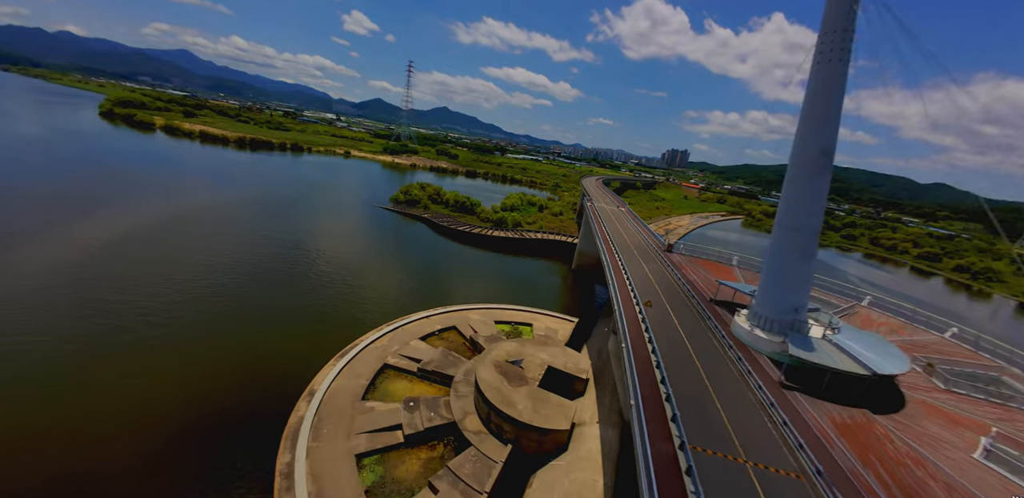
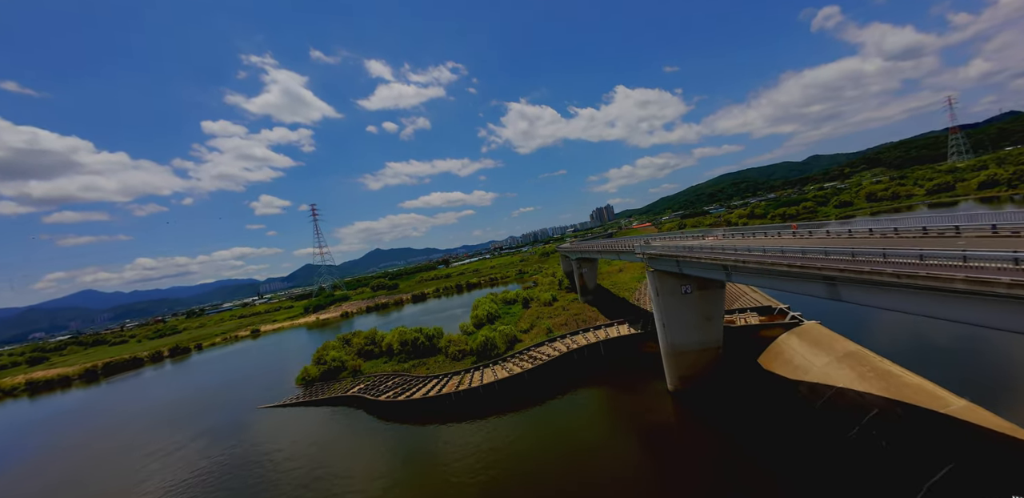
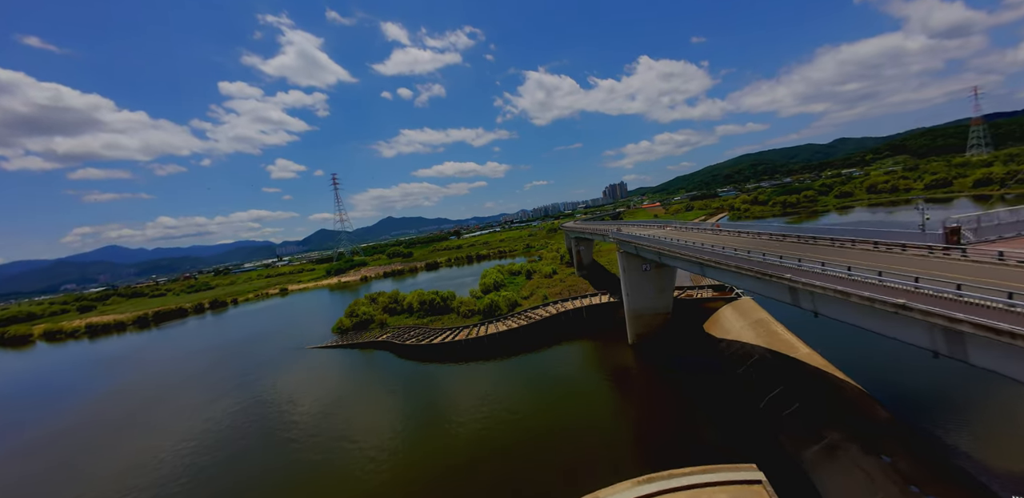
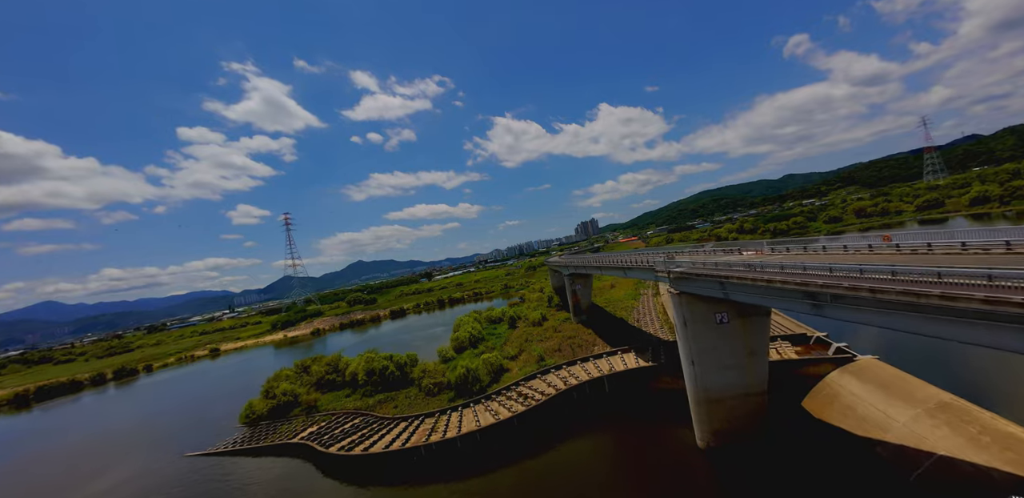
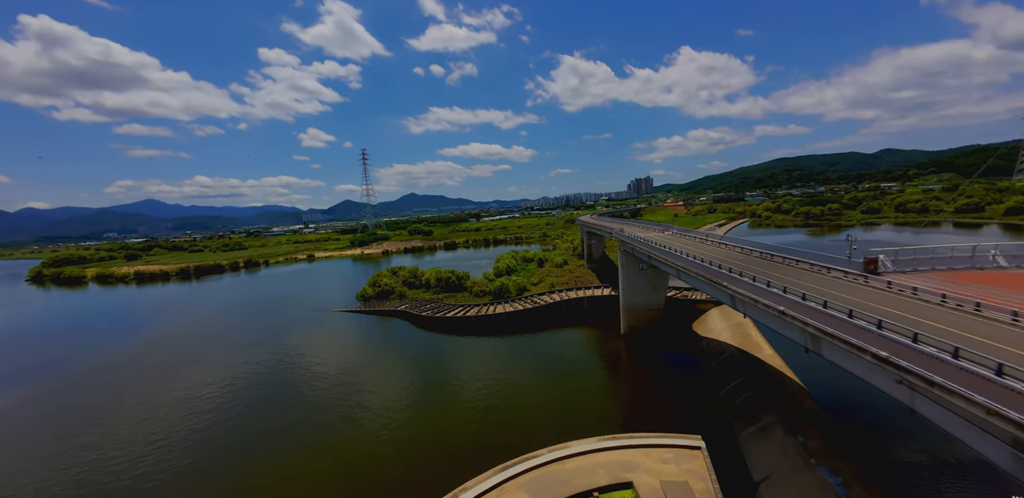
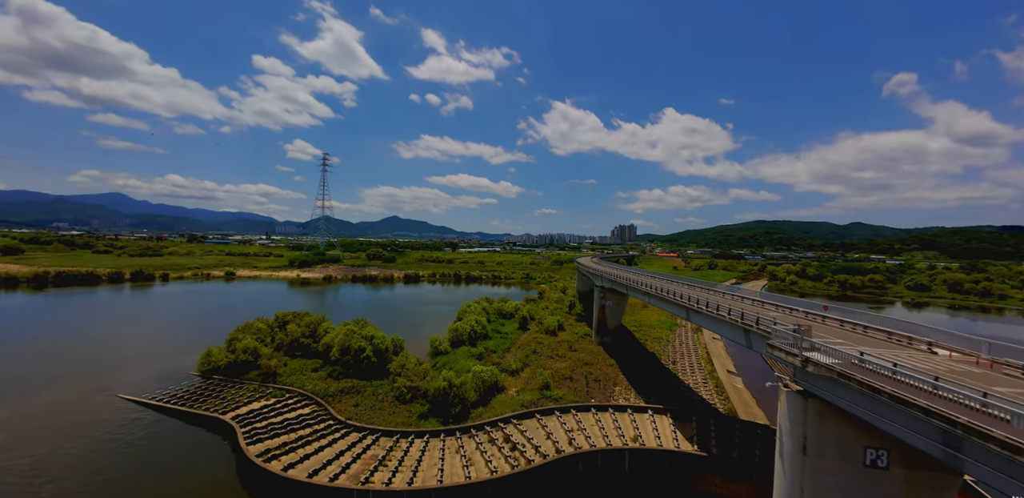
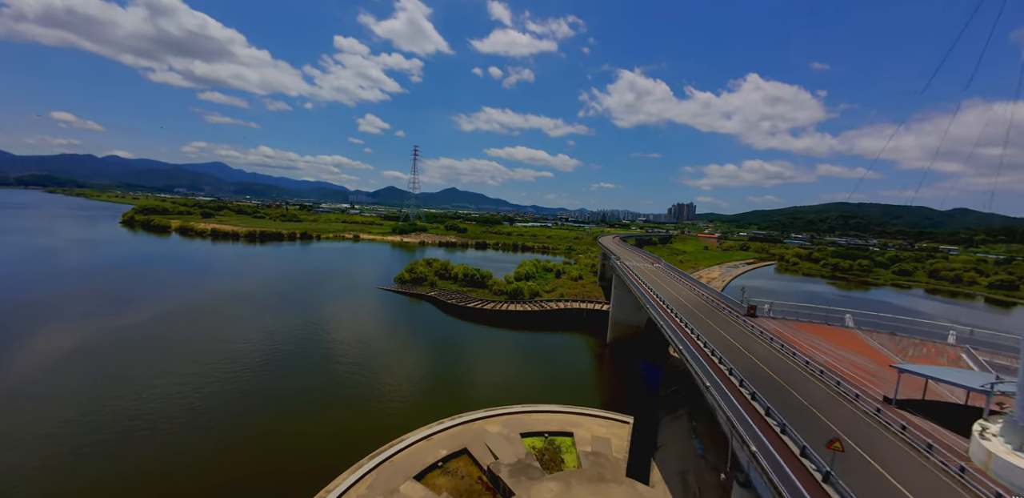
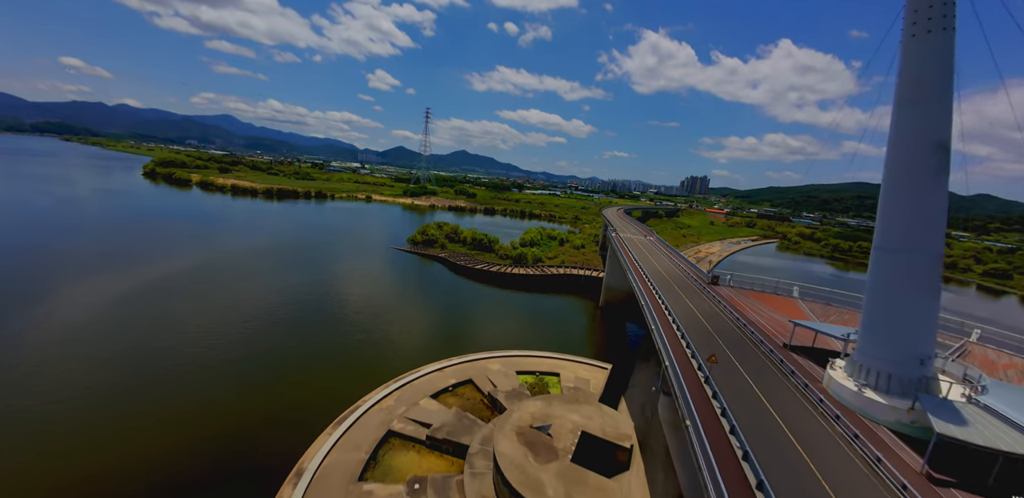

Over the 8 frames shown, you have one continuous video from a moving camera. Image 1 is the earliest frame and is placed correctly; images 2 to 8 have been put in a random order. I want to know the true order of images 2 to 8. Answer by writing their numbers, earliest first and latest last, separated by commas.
8, 7, 5, 3, 2, 4, 6
